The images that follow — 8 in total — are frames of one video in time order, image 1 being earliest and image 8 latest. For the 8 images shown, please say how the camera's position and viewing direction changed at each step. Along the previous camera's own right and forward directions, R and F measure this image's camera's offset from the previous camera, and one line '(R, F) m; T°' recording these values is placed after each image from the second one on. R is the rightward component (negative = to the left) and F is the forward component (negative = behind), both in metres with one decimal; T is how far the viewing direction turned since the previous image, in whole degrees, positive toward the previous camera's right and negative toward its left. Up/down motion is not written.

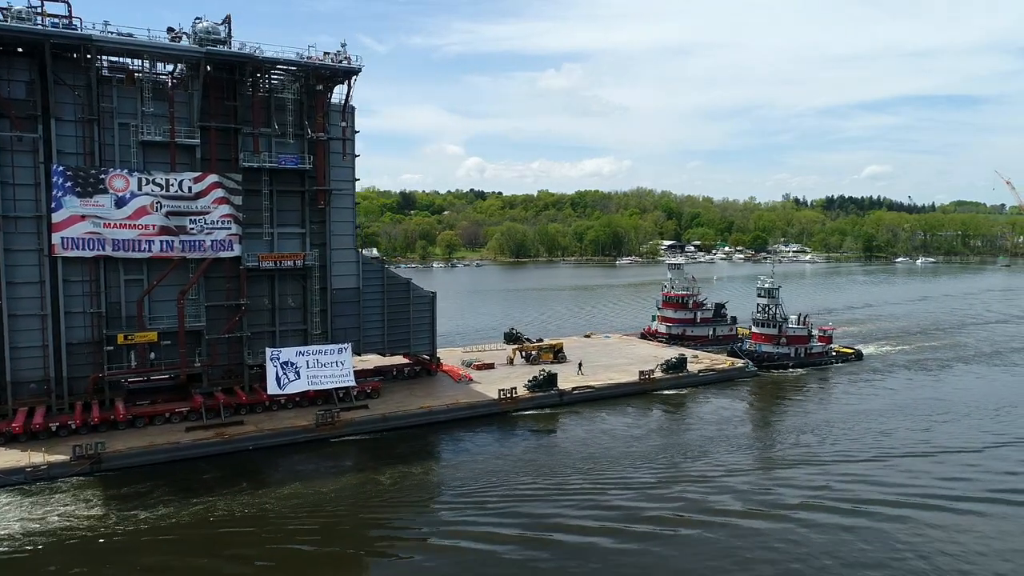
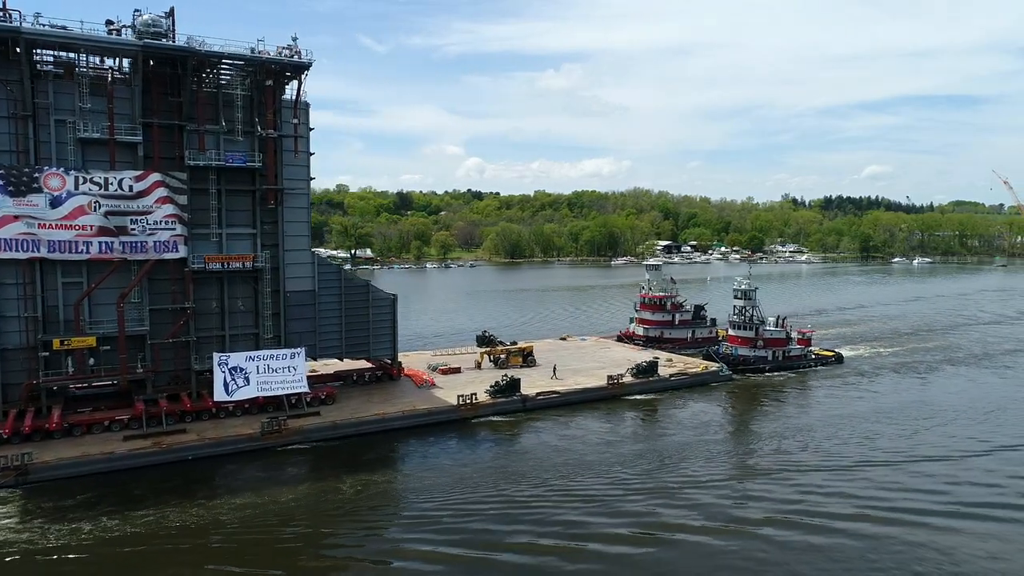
(+1.6, +1.0) m; 0°
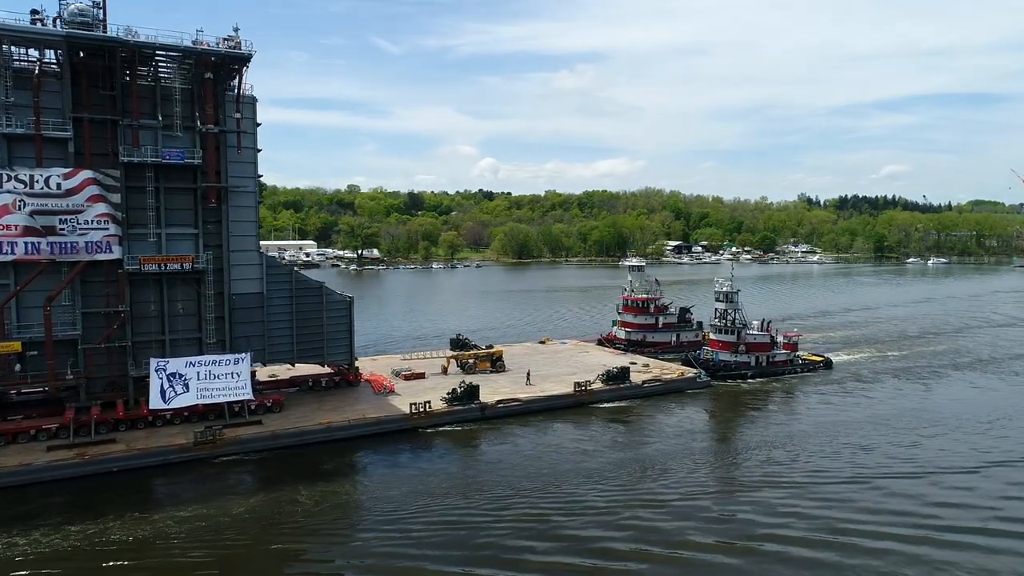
(+2.3, +1.4) m; -1°
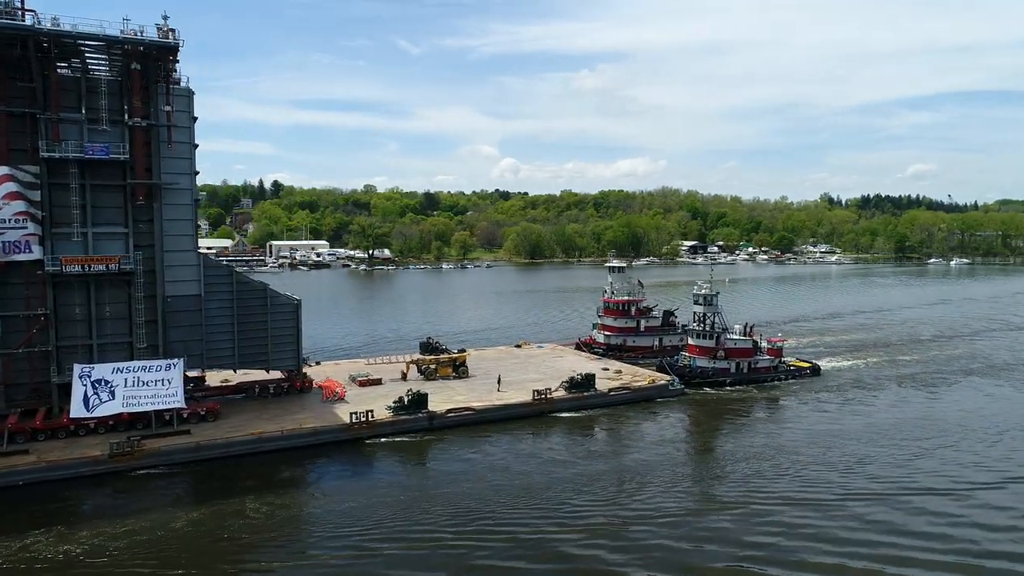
(+2.6, +1.7) m; -2°
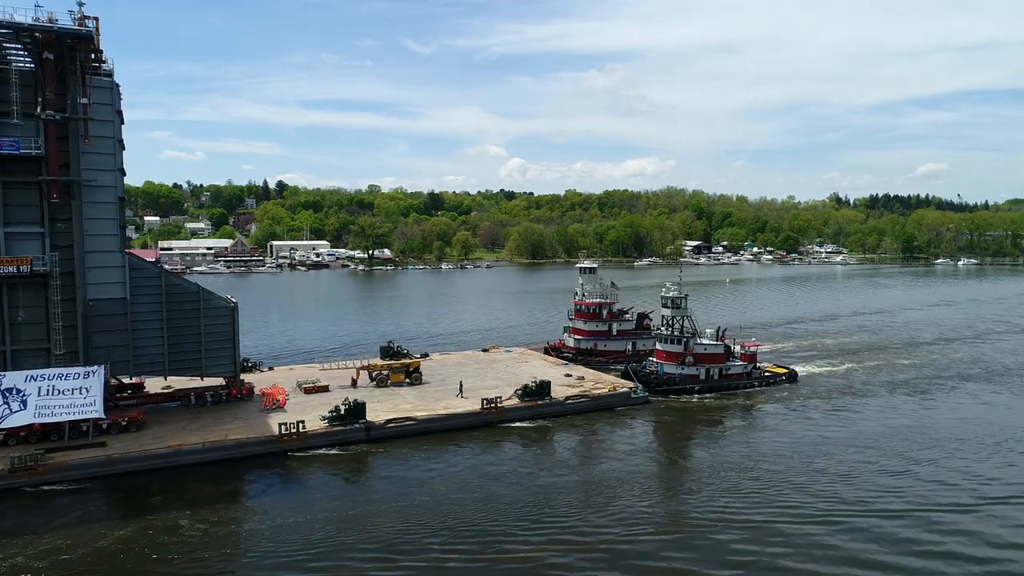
(+2.4, +1.6) m; -1°
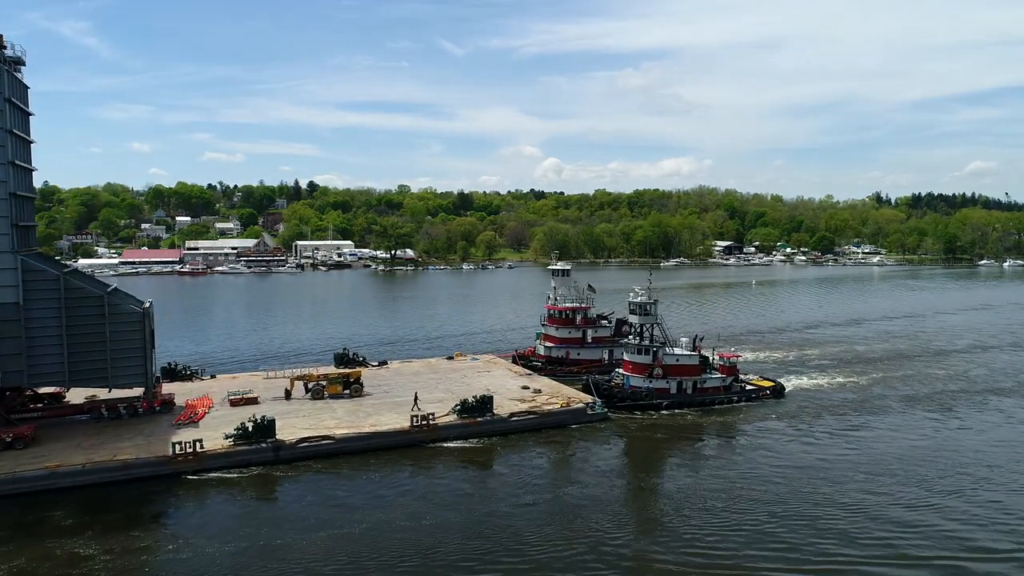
(+3.6, +2.8) m; -3°
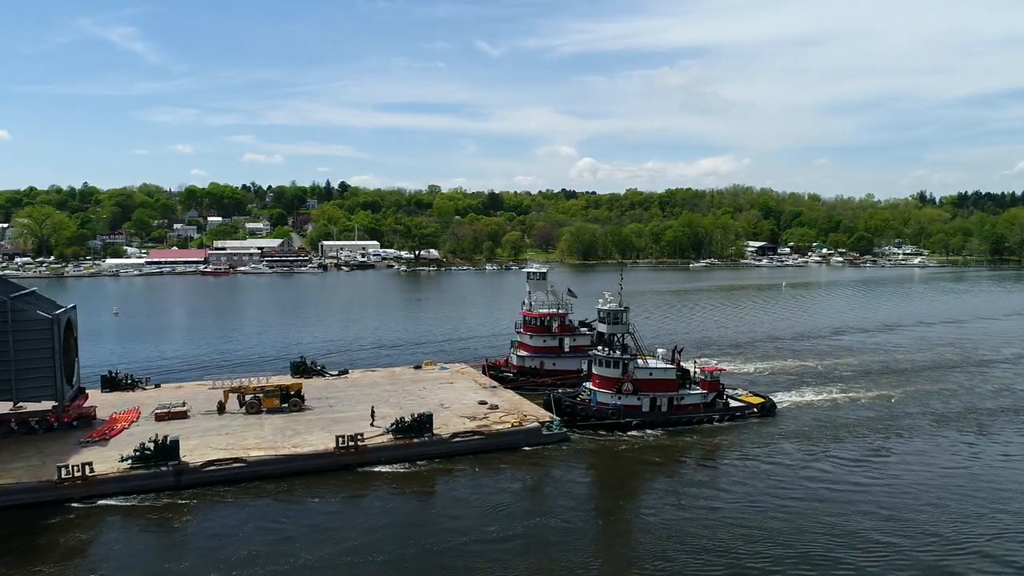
(+3.1, +2.8) m; -3°
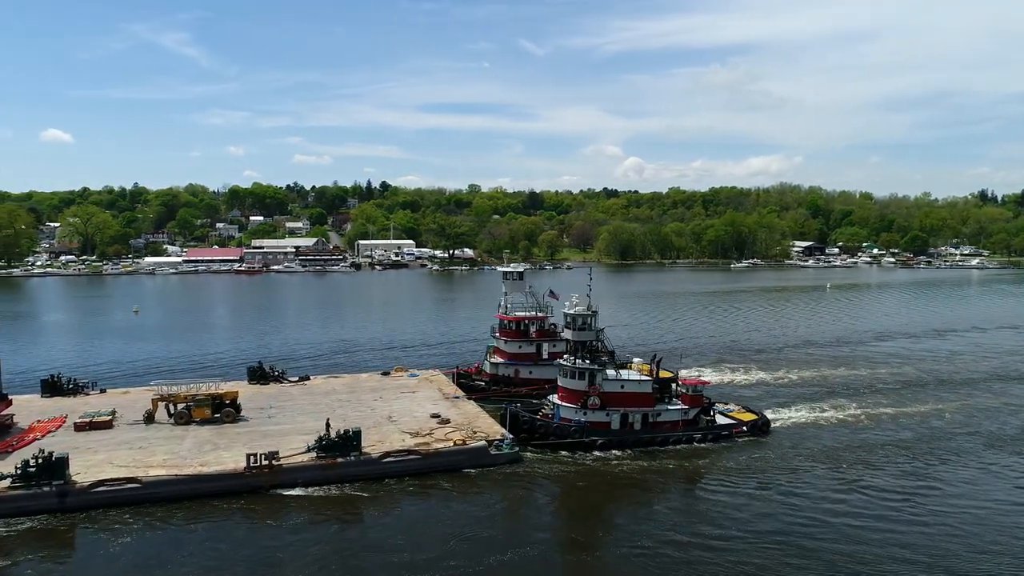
(+3.1, +2.9) m; -4°
